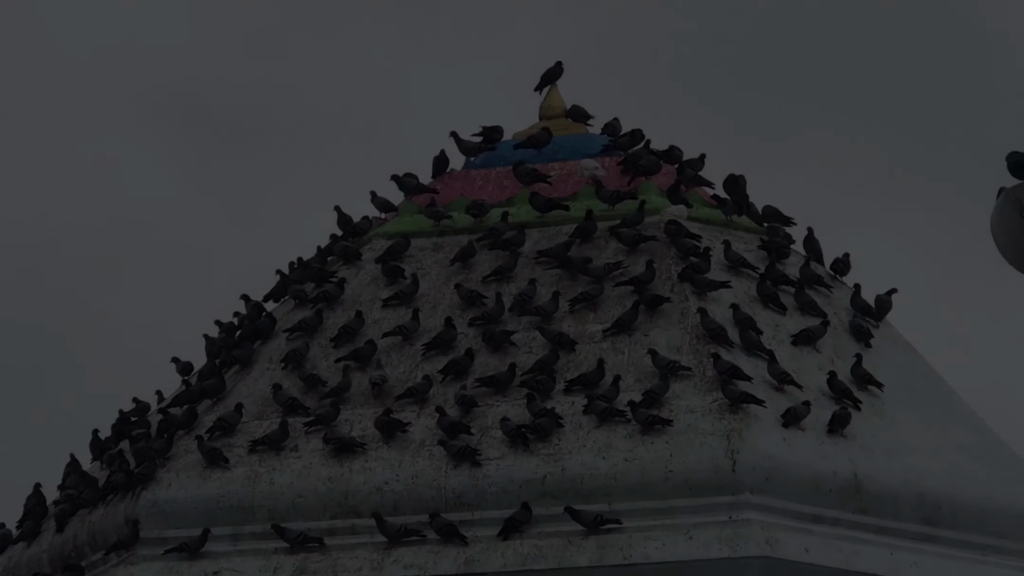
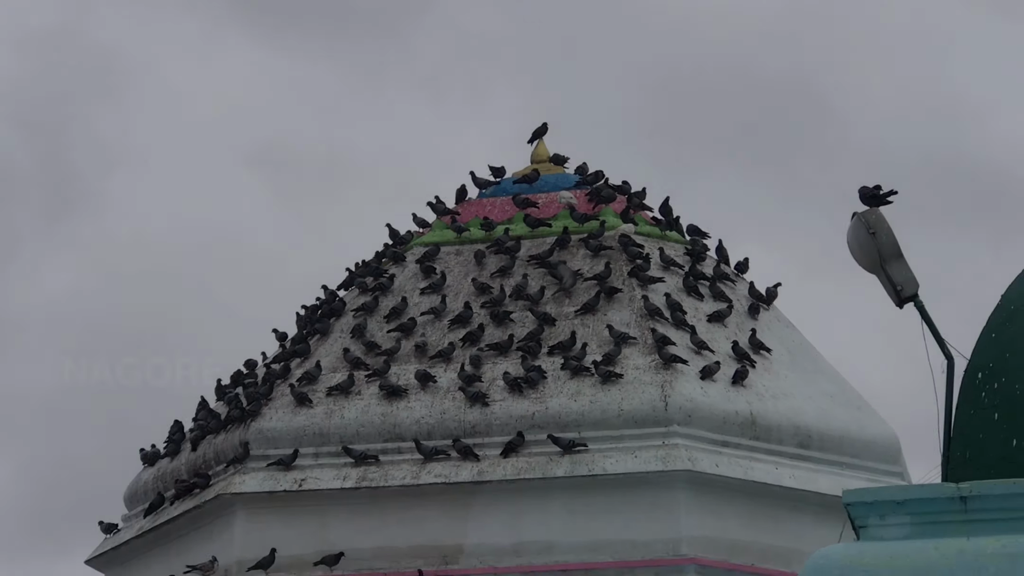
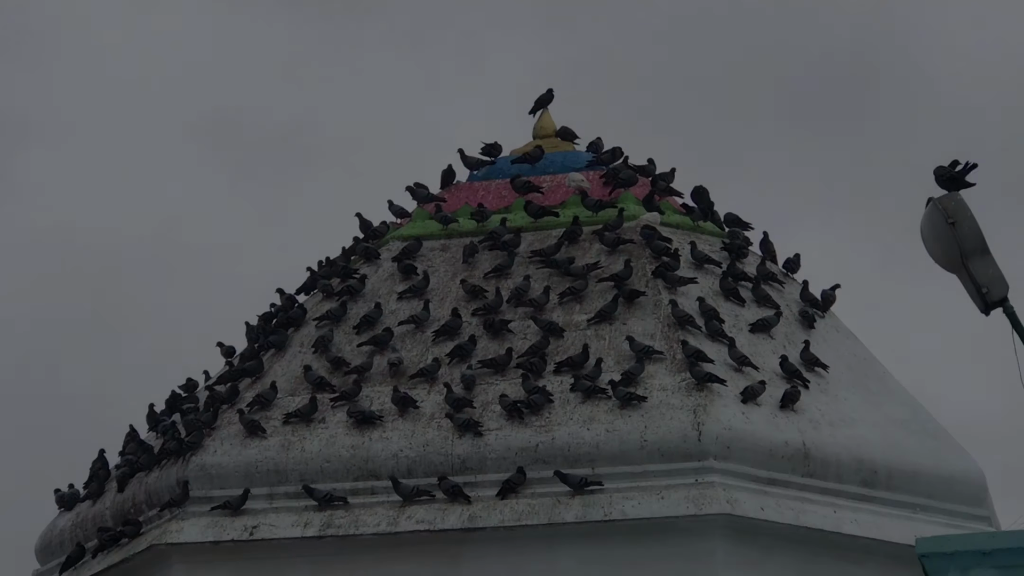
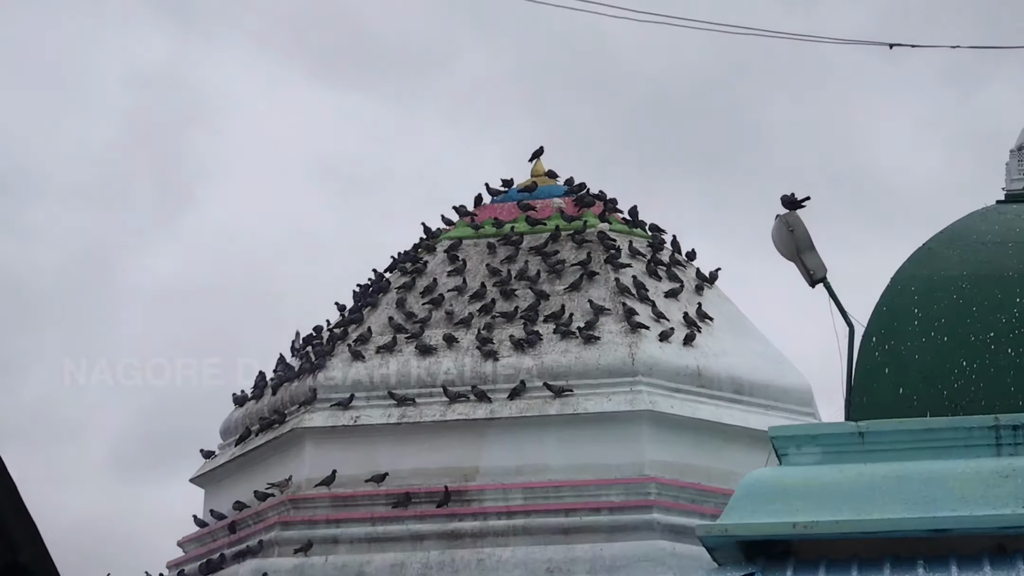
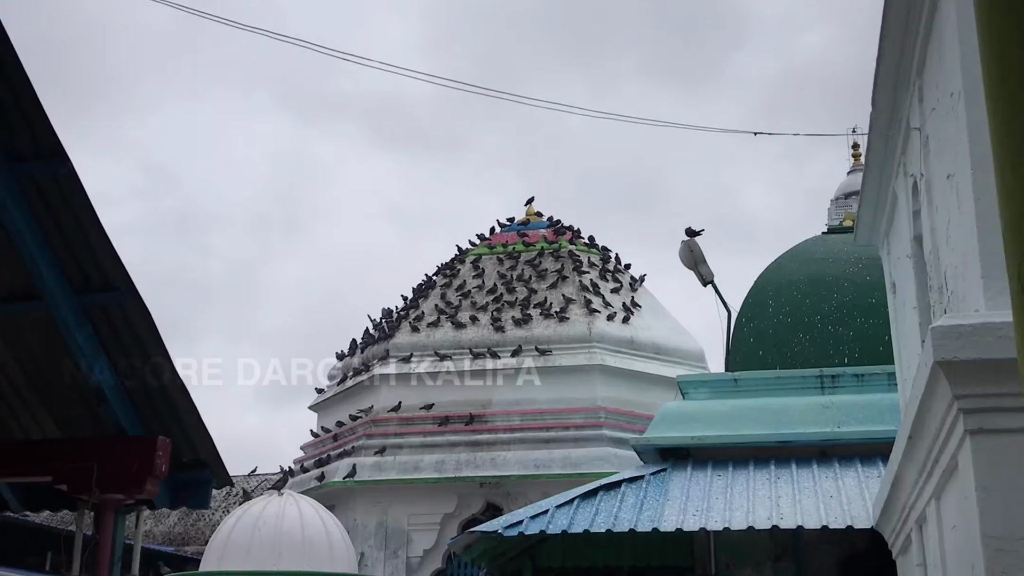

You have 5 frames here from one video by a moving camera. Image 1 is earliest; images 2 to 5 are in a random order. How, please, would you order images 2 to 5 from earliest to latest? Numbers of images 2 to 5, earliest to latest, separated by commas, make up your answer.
3, 2, 4, 5
